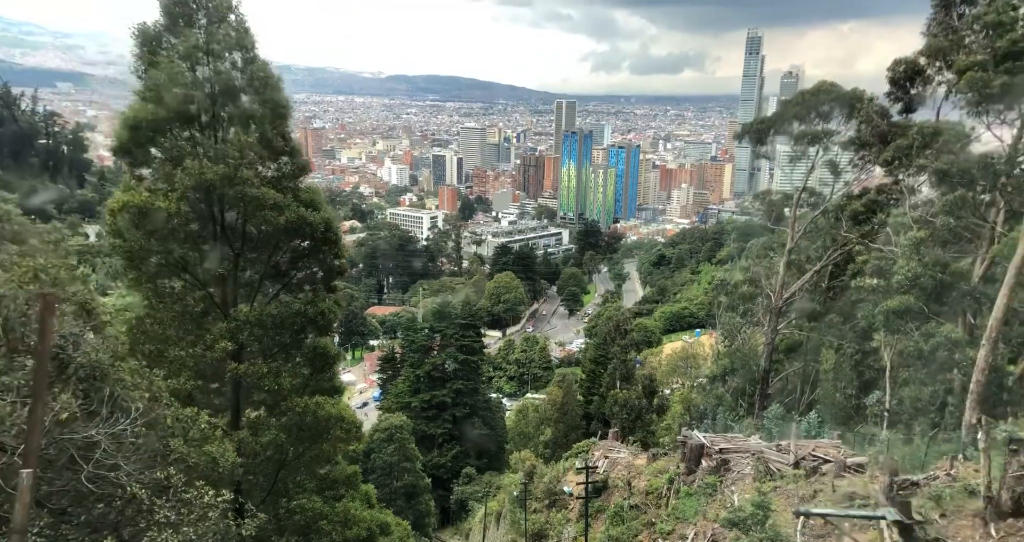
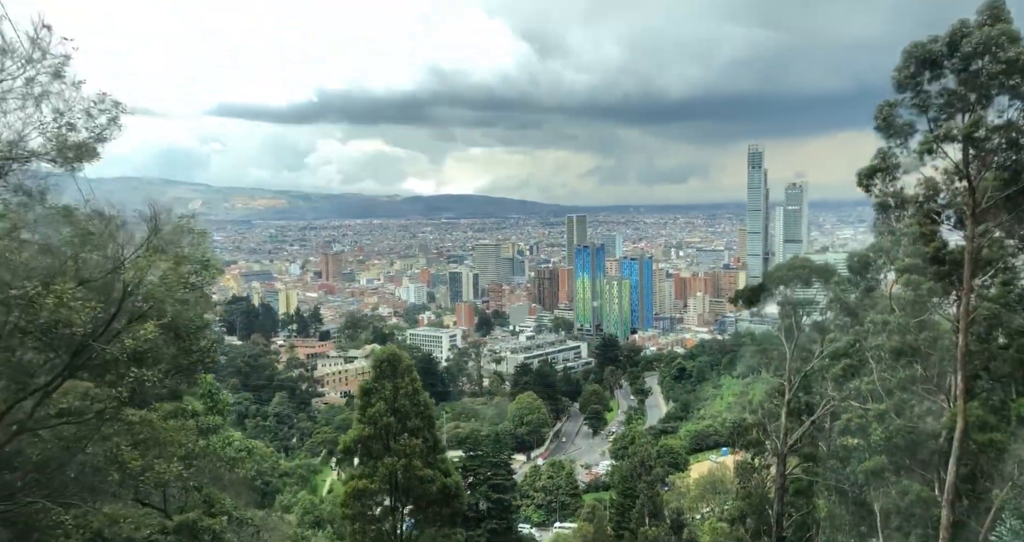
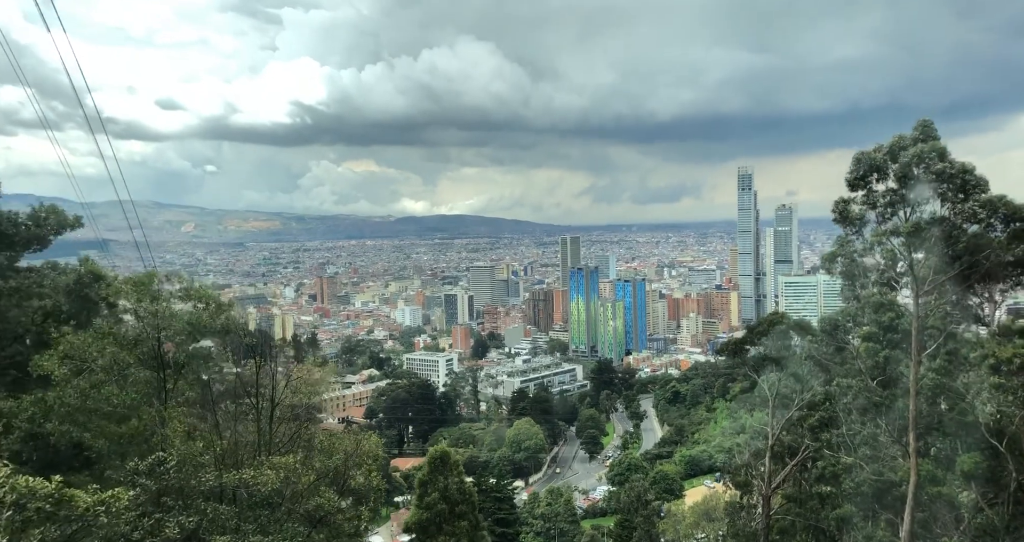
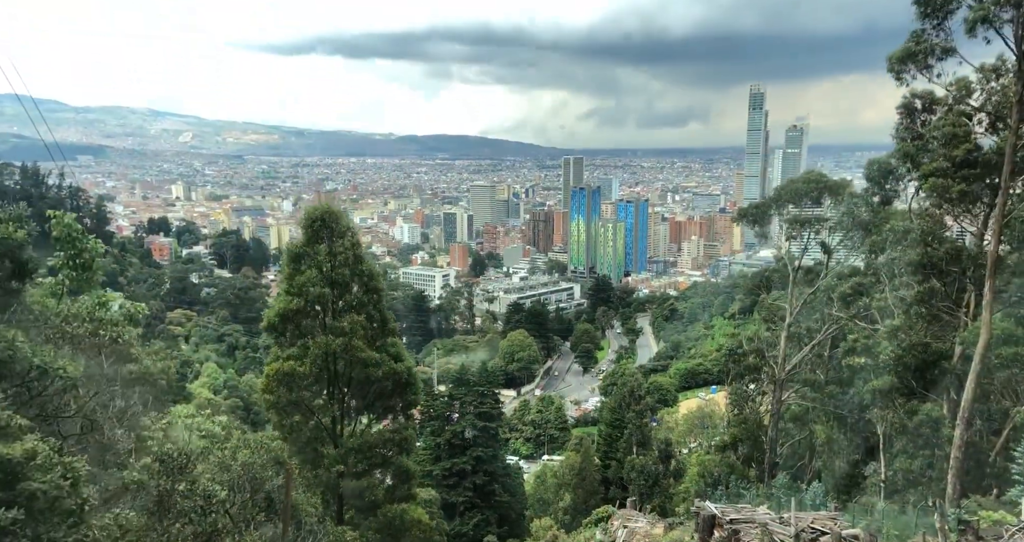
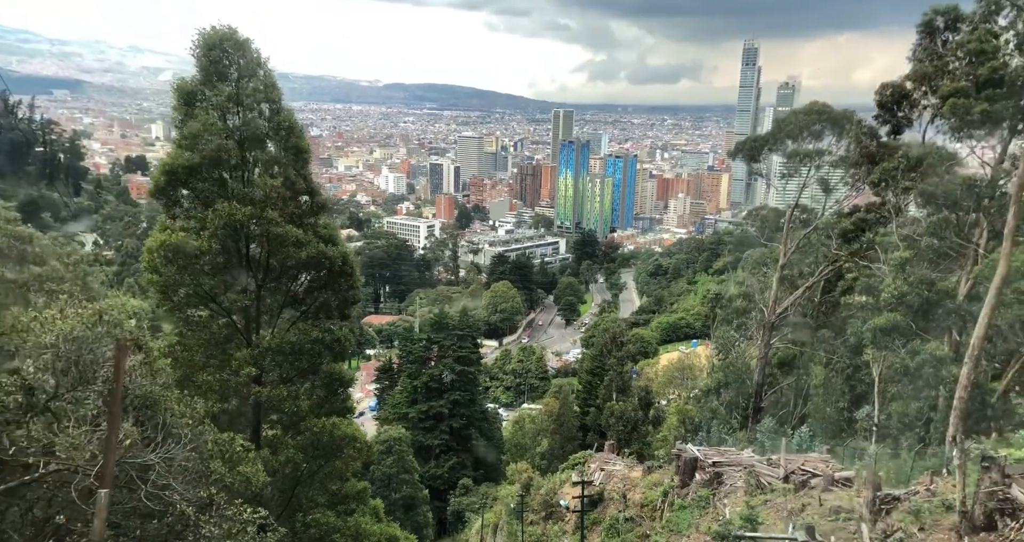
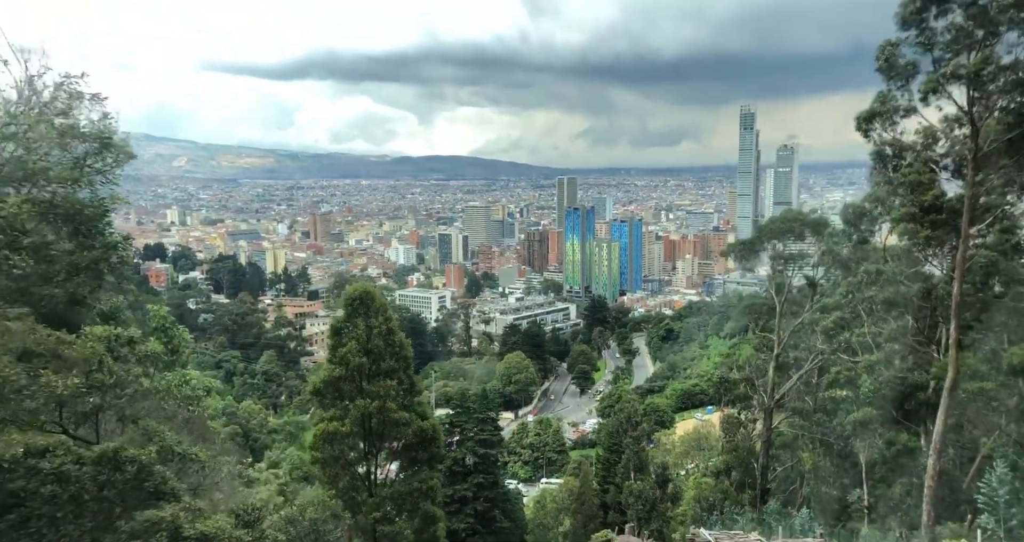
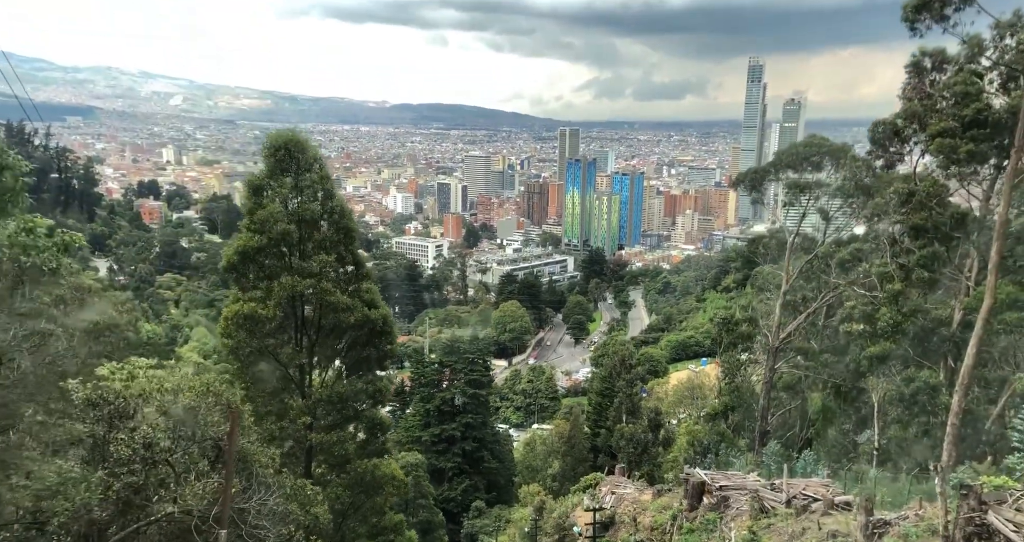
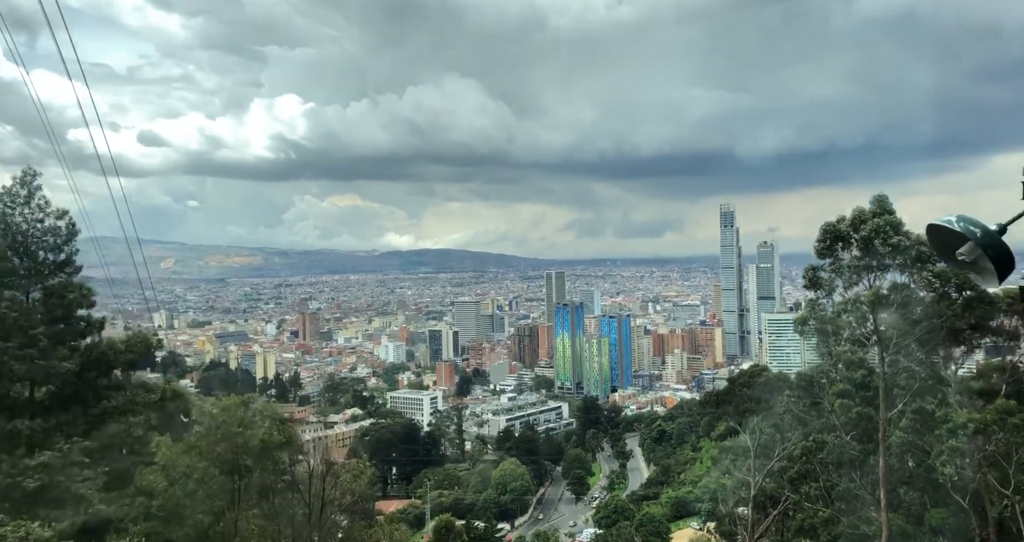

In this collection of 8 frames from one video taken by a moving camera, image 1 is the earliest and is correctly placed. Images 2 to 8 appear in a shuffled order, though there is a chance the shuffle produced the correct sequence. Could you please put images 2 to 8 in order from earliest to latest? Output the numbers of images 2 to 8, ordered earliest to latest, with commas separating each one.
5, 7, 4, 6, 2, 3, 8
